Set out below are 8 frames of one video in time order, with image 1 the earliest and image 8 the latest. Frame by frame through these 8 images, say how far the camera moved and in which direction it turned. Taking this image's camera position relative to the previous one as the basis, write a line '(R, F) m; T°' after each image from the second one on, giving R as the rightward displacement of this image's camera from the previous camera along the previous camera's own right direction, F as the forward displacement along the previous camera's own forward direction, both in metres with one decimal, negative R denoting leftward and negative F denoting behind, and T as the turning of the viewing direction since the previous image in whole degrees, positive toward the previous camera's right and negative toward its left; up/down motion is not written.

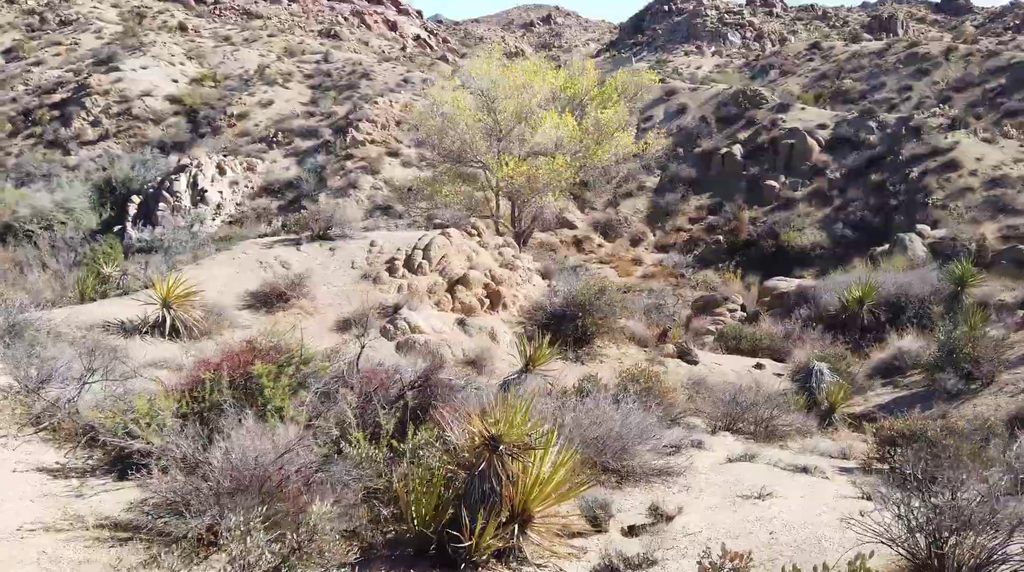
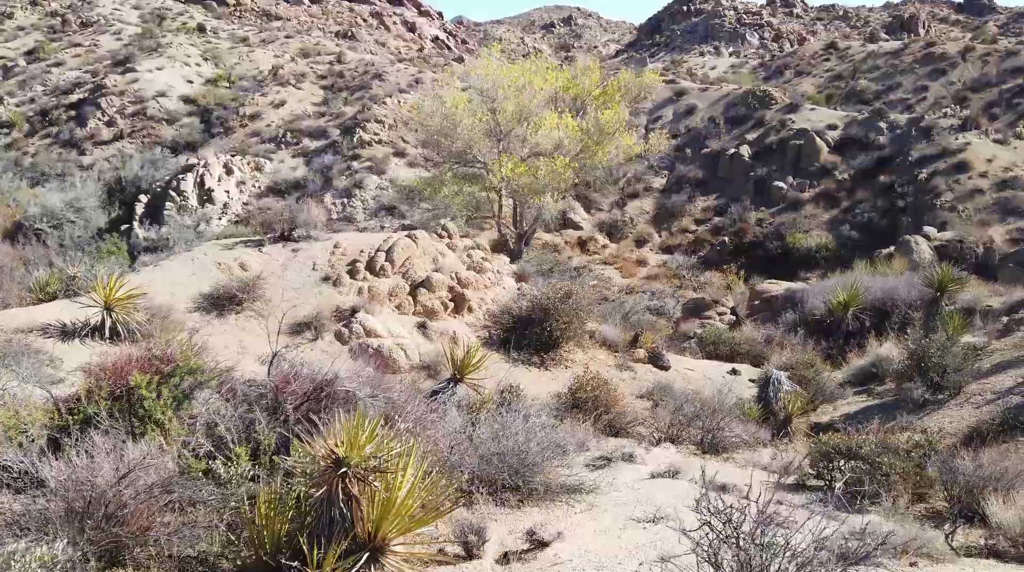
(+0.5, +0.2) m; -1°
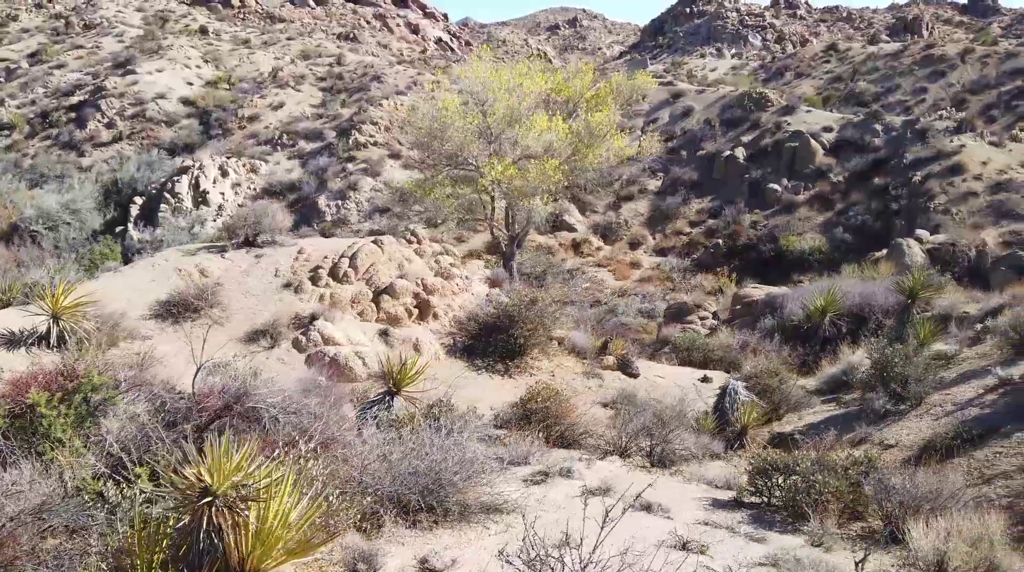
(+0.4, +0.1) m; 0°
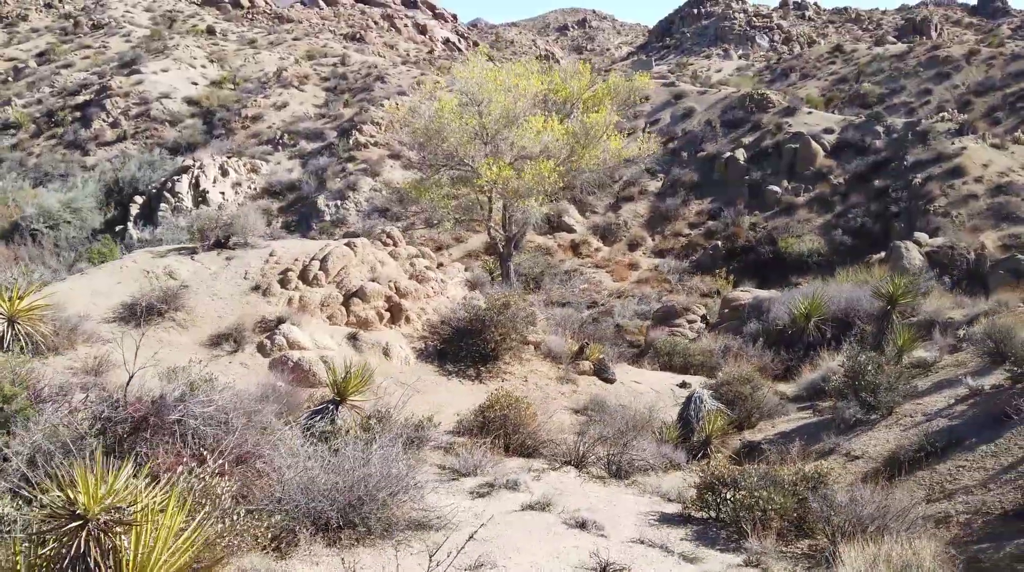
(+0.3, +0.1) m; 0°
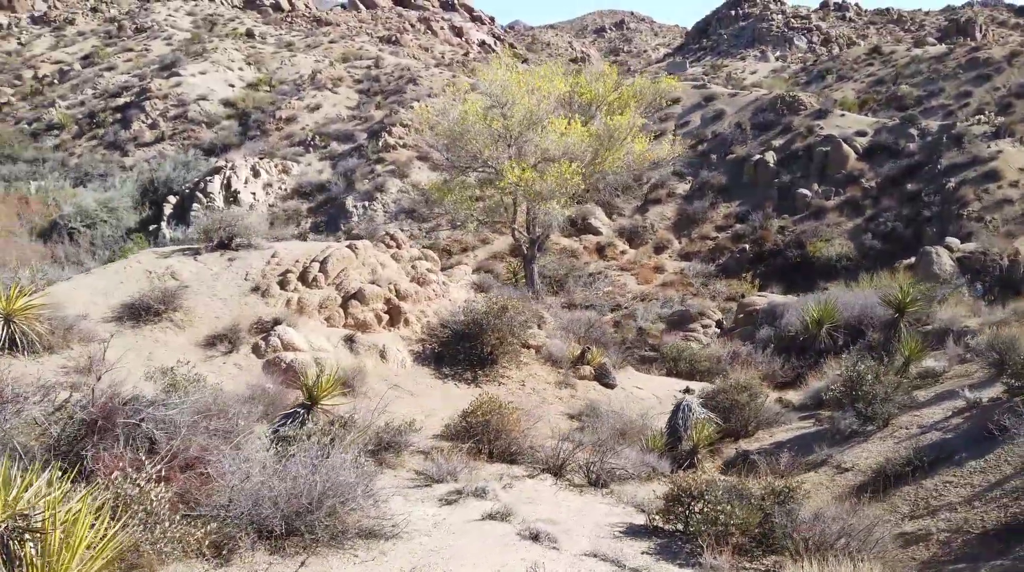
(+0.3, +0.1) m; -2°
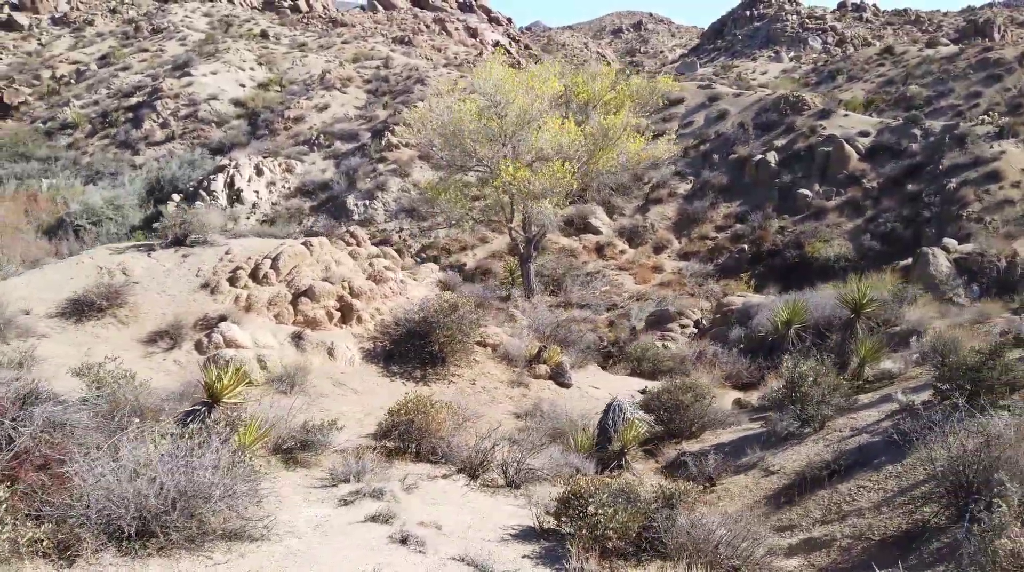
(+0.6, +0.1) m; -1°
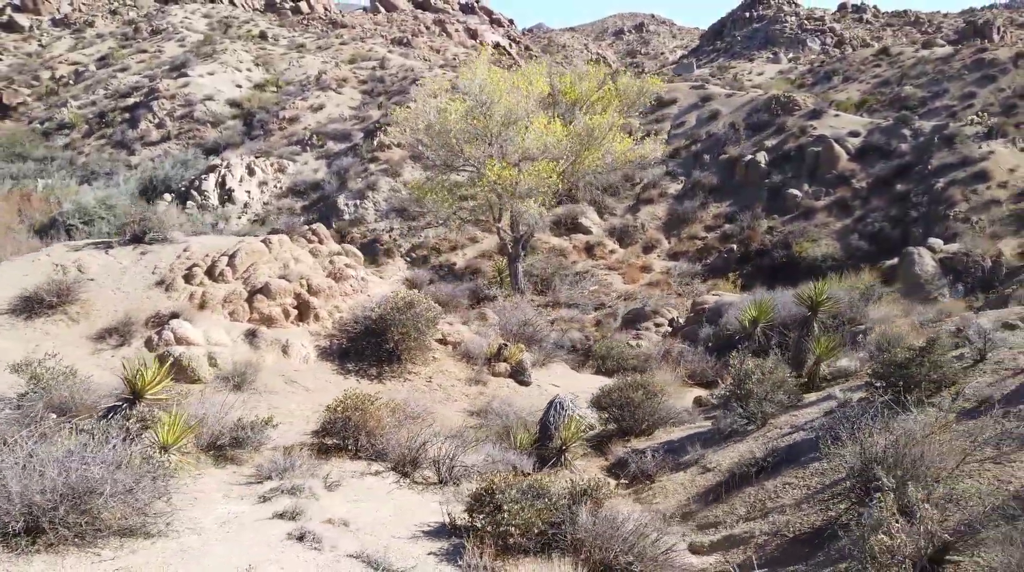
(+0.4, +0.1) m; 0°
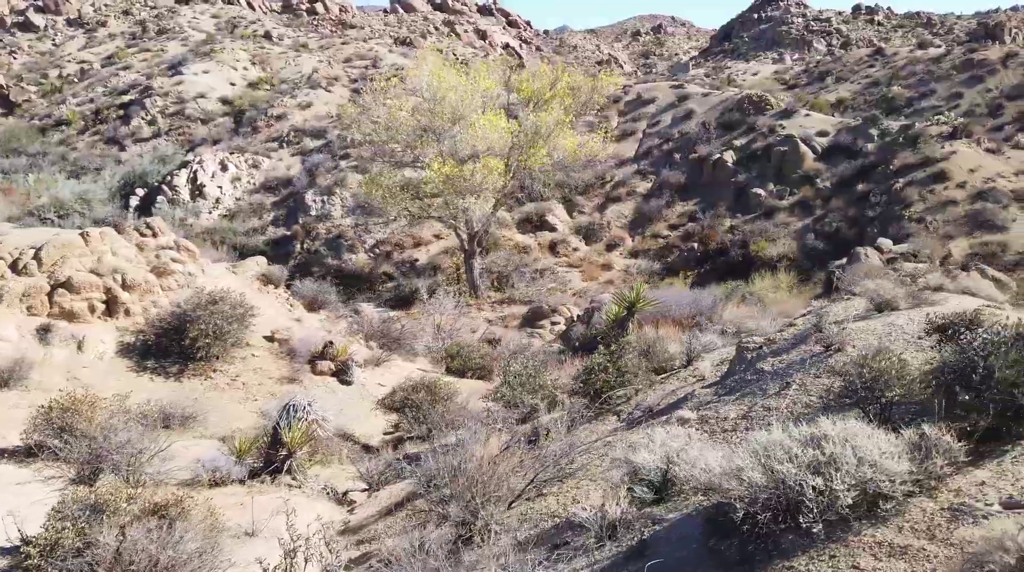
(+1.8, +0.4) m; 0°
